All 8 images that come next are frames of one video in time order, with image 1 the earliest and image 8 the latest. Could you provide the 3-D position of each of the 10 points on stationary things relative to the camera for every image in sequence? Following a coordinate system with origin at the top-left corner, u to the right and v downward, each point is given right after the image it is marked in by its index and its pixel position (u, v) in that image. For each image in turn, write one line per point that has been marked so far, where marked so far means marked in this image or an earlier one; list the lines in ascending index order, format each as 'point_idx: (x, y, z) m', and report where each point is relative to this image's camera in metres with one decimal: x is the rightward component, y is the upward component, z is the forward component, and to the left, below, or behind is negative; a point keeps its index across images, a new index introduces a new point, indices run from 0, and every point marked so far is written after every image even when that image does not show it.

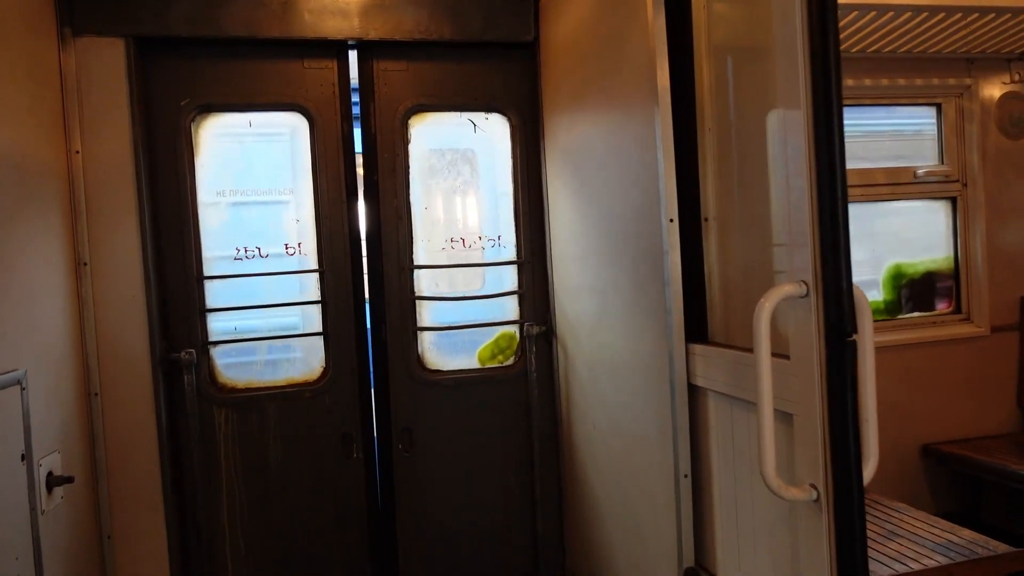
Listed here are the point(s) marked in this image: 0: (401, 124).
0: (-0.5, +0.7, +3.2) m
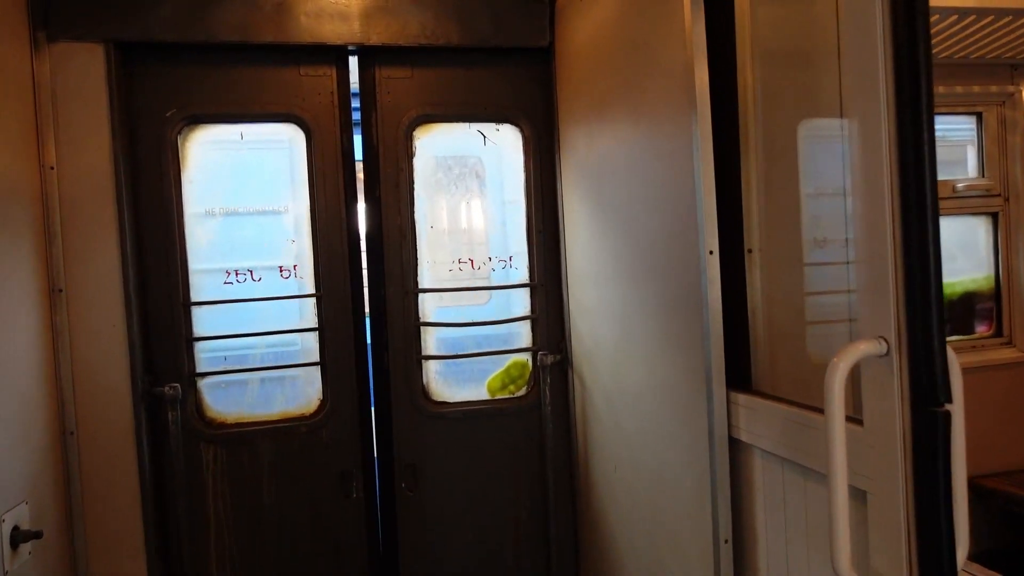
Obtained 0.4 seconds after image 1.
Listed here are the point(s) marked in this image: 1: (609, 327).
0: (-0.4, +0.6, +3.0) m
1: (+0.3, -0.1, +2.6) m
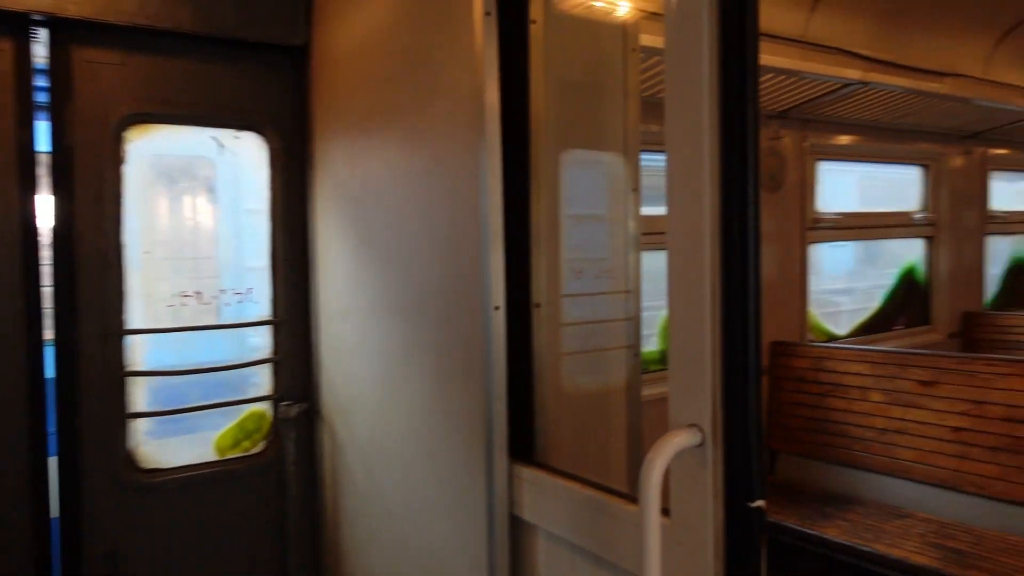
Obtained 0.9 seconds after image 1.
0: (-1.3, +0.5, +2.4) m
1: (-0.5, -0.3, +2.2) m
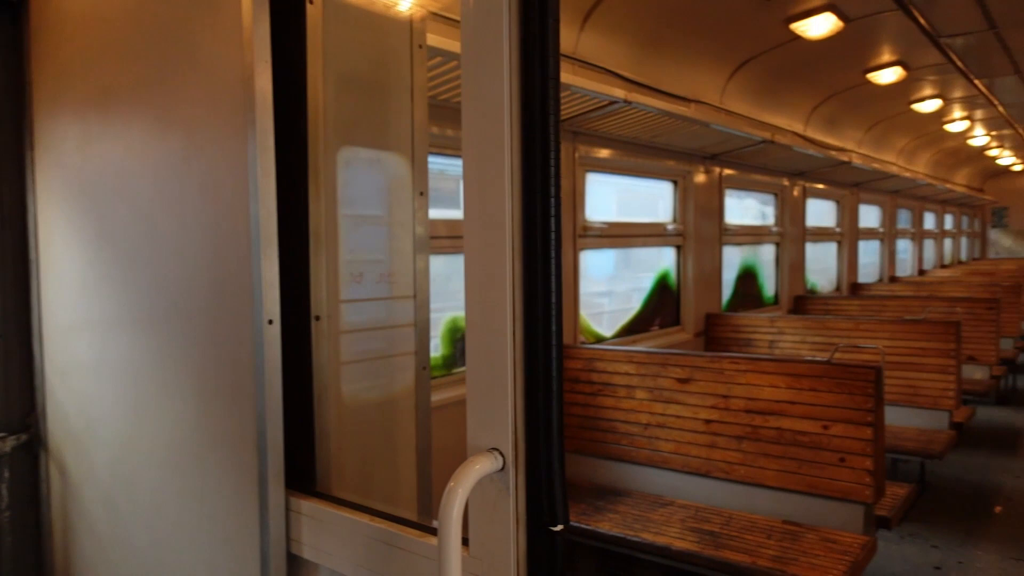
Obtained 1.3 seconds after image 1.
0: (-1.9, +0.5, +1.8) m
1: (-1.1, -0.3, +1.9) m
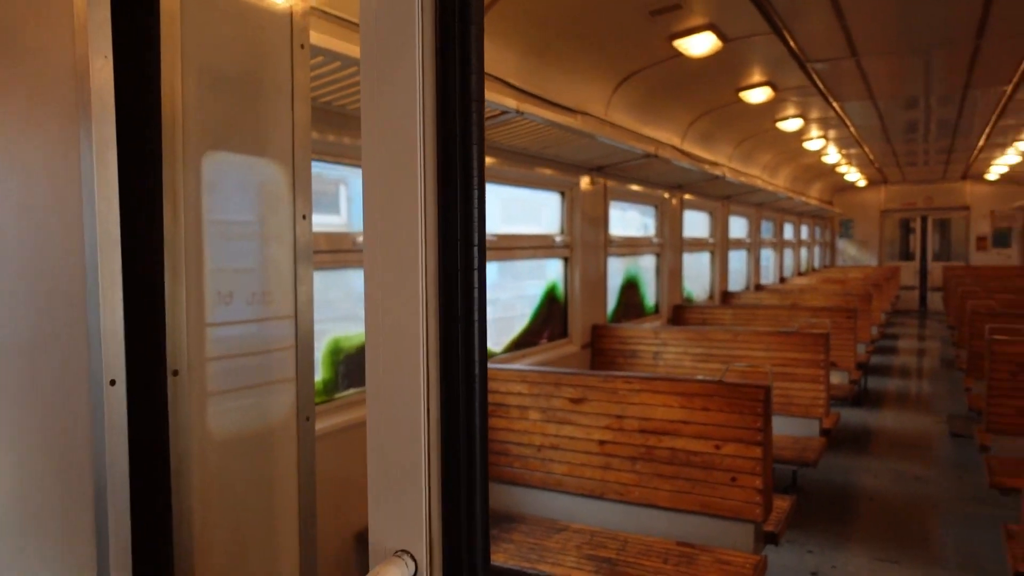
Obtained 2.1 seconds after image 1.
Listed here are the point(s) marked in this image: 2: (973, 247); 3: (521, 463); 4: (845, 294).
0: (-2.1, +0.4, +1.2) m
1: (-1.3, -0.4, +1.5) m
2: (+10.9, +1.0, +17.2) m
3: (0.0, -0.8, +3.4) m
4: (+4.1, -0.1, +8.9) m
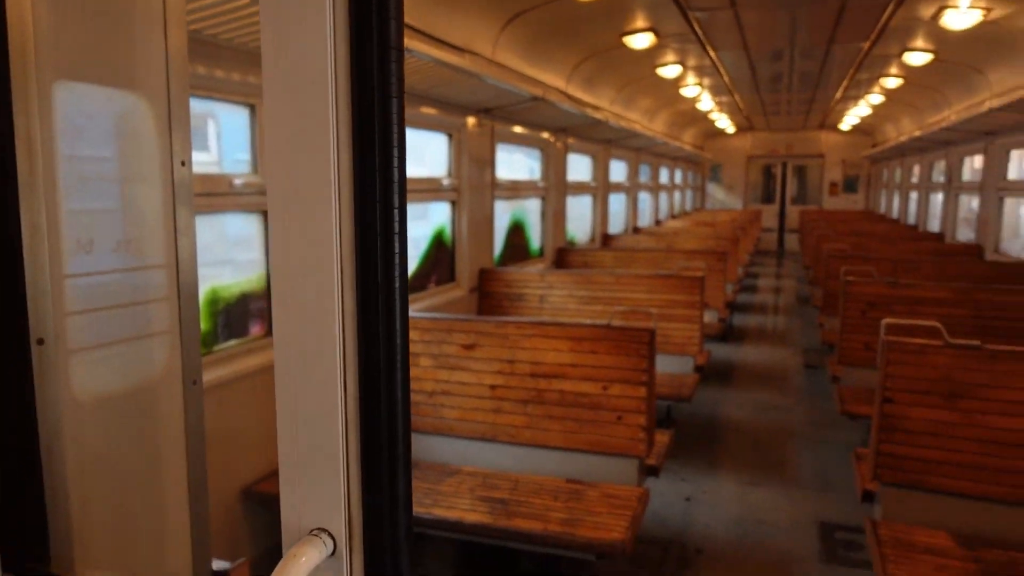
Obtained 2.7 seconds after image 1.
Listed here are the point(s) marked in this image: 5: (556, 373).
0: (-2.2, +0.5, +0.8) m
1: (-1.5, -0.3, +1.3) m
2: (+8.0, +2.5, +18.6) m
3: (-0.5, -0.6, +3.4) m
4: (+2.6, +0.7, +9.4) m
5: (+0.2, -0.4, +3.1) m
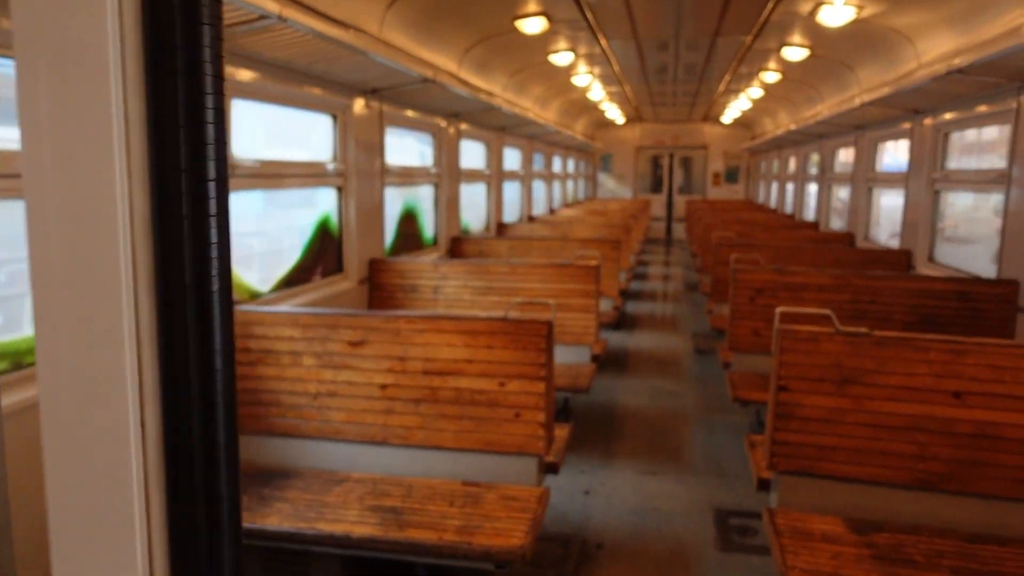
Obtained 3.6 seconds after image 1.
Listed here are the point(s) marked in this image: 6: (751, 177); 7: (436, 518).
0: (-2.3, +0.4, +0.3) m
1: (-1.6, -0.3, +0.9) m
2: (+5.3, +2.8, +19.3) m
3: (-0.9, -0.5, +3.1) m
4: (+1.3, +0.8, +9.5) m
5: (-0.2, -0.3, +3.0) m
6: (+6.3, +2.9, +19.0) m
7: (-0.3, -0.8, +2.6) m
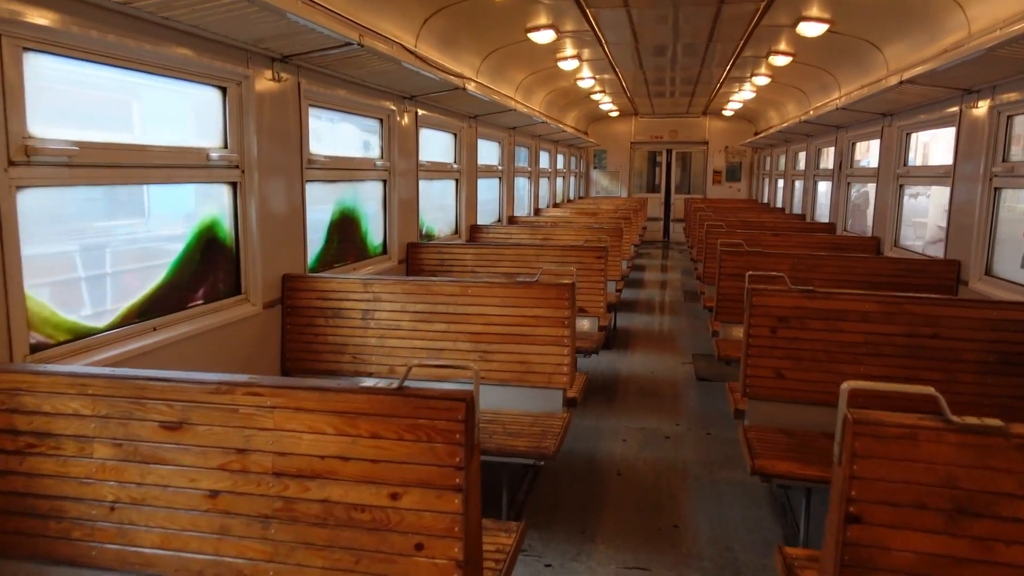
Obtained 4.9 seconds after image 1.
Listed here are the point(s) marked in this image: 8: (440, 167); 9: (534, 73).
0: (-2.6, +0.3, -0.8) m
1: (-1.9, -0.4, -0.2) m
2: (+5.0, +2.7, +18.2) m
3: (-1.2, -0.7, +2.0) m
4: (+1.0, +0.7, +8.4) m
5: (-0.5, -0.5, +1.9) m
6: (+6.0, +2.8, +17.9) m
7: (-0.5, -1.0, +1.5) m
8: (-0.7, +1.3, +7.6) m
9: (+0.3, +2.9, +9.7) m
